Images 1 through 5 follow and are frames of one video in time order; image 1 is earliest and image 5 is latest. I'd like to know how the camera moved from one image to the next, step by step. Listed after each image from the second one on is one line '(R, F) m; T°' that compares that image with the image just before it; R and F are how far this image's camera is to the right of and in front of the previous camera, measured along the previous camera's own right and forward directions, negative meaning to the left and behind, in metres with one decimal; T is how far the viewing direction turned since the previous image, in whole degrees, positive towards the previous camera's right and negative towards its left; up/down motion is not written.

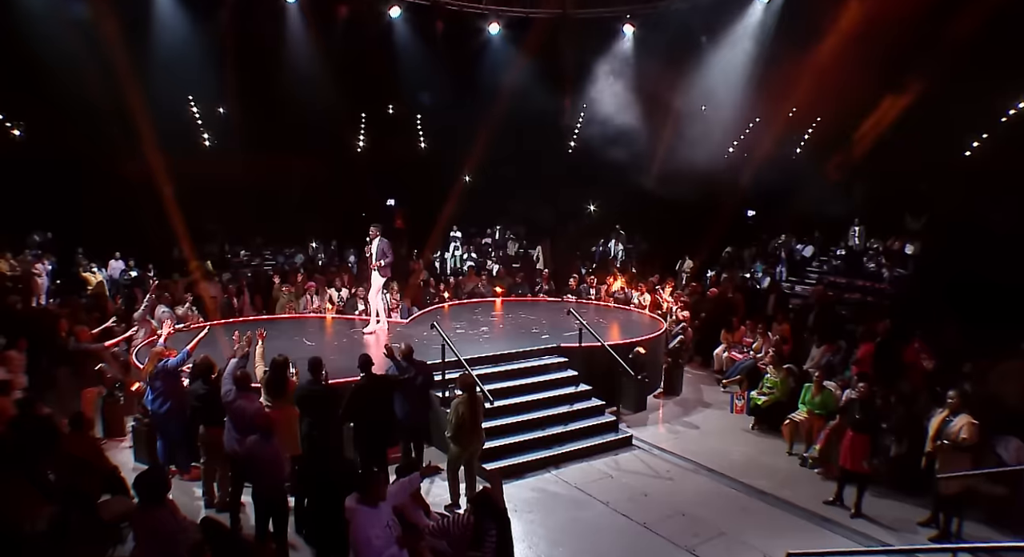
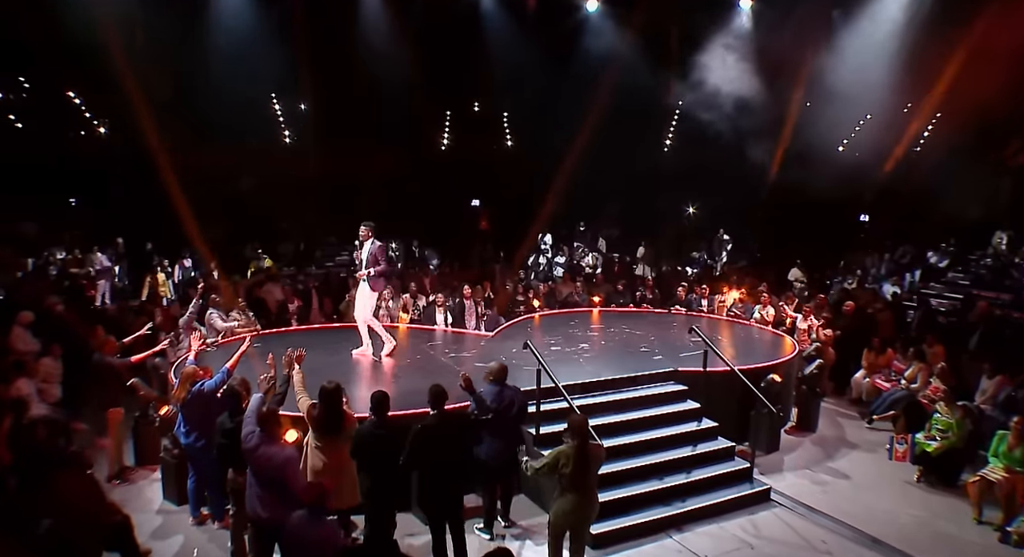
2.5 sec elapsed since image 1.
(-0.4, +1.6) m; -9°
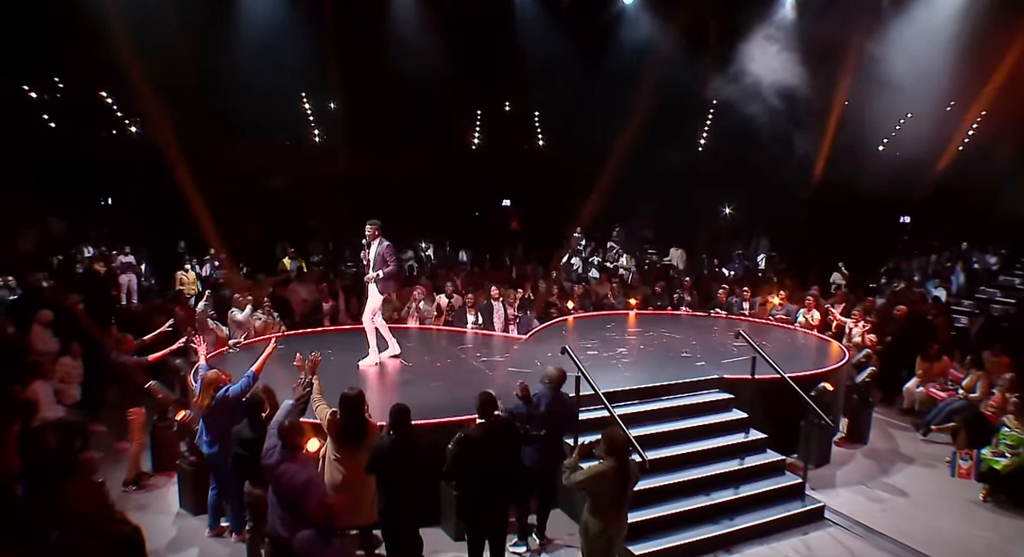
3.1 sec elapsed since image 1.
(-0.1, +0.4) m; -3°
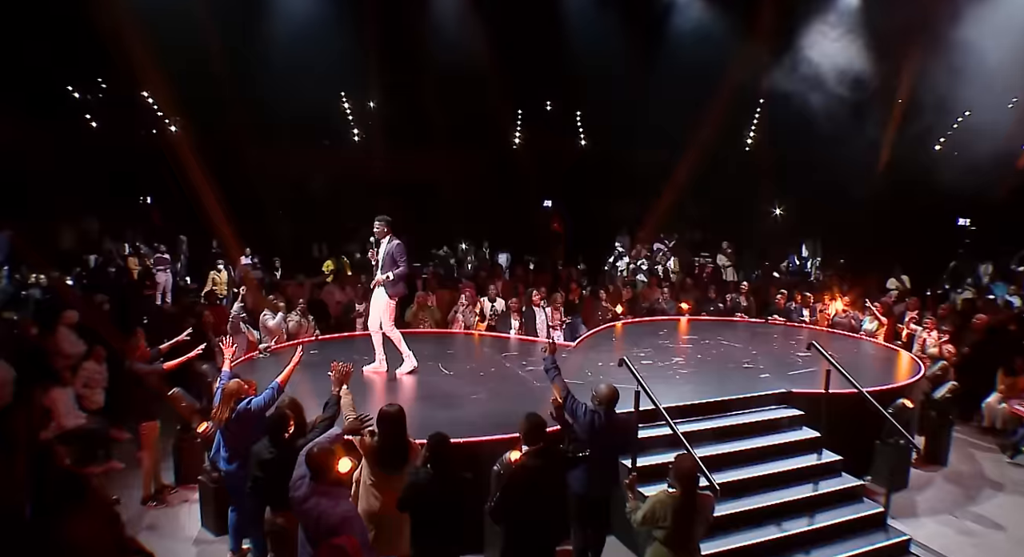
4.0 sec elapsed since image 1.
(-0.2, +0.5) m; -4°
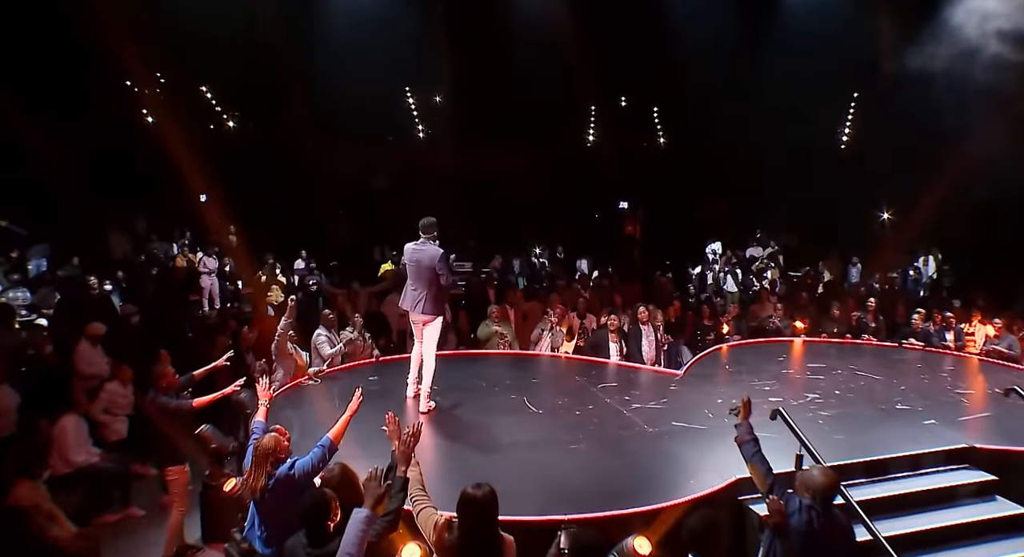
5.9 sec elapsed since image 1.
(-0.4, +1.1) m; -6°
